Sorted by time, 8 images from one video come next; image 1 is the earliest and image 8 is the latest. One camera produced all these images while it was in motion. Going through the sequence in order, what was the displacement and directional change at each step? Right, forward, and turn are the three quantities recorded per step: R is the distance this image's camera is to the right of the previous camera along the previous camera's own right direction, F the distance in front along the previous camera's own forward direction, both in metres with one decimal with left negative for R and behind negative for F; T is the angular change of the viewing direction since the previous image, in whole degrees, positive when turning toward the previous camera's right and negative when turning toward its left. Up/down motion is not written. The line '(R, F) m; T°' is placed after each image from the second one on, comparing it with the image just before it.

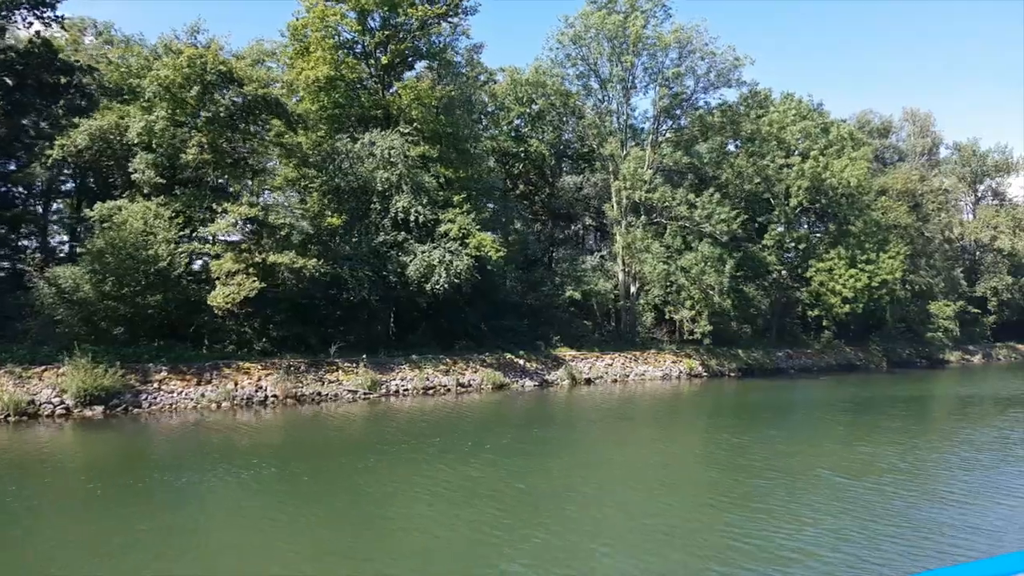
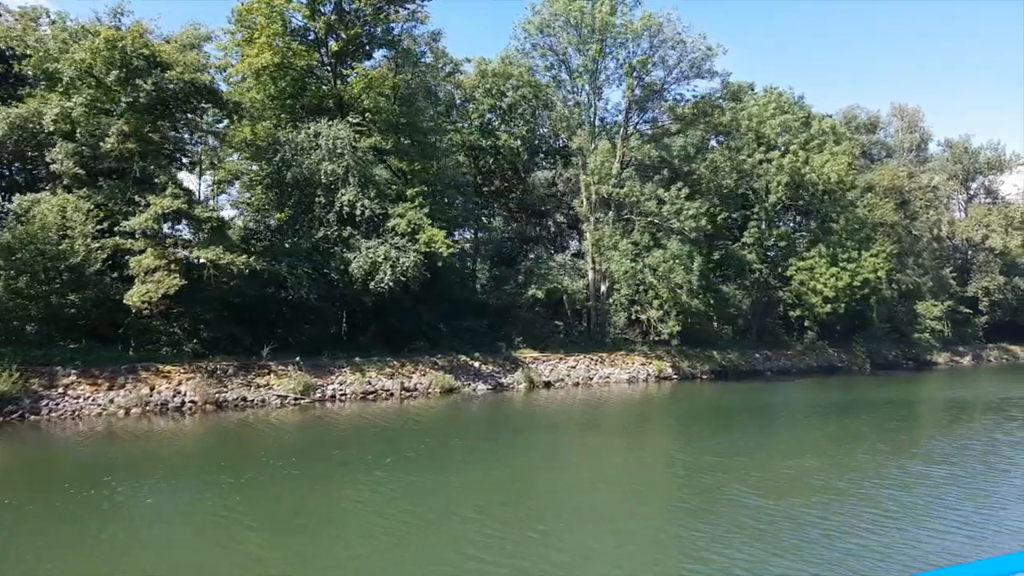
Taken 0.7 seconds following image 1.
(+1.6, +1.5) m; 0°
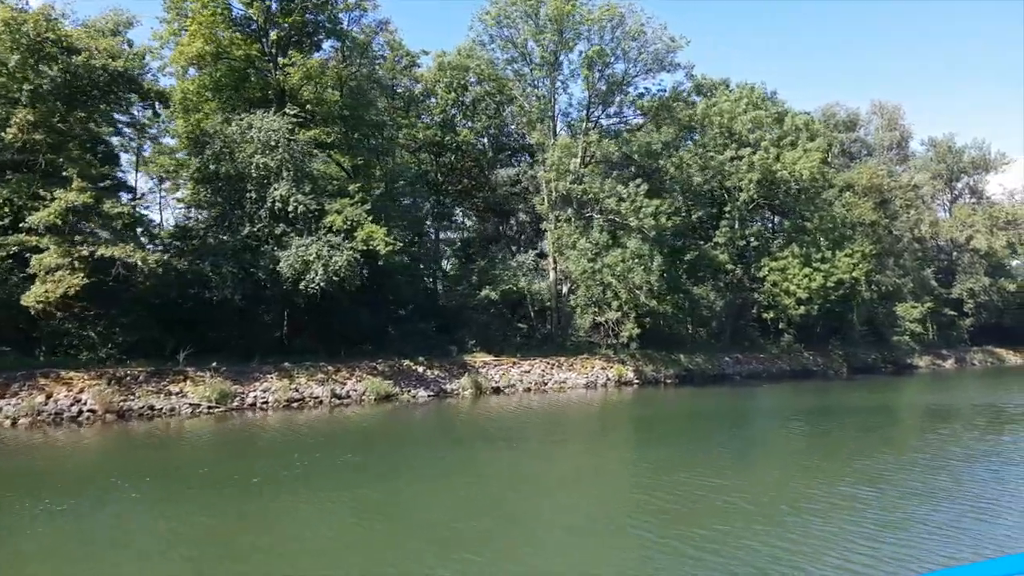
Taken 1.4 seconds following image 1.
(+1.6, +1.4) m; 0°
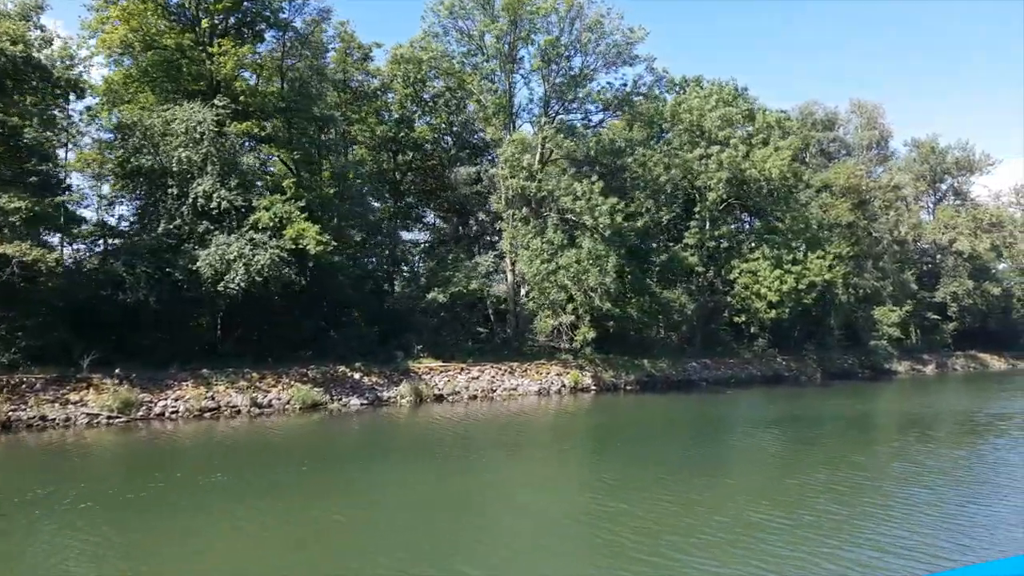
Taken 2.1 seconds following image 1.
(+1.7, +1.4) m; 0°
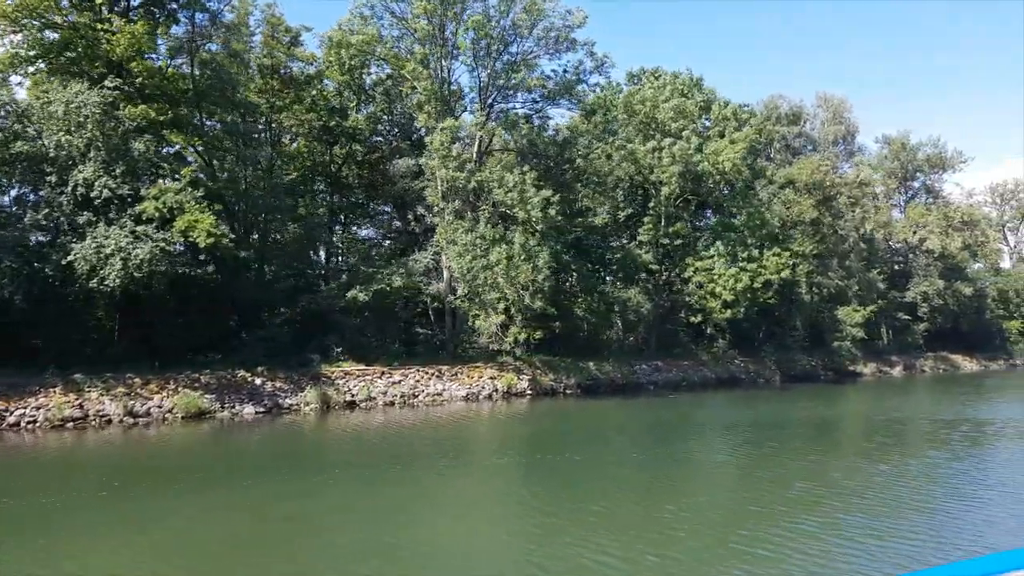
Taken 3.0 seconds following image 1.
(+2.1, +1.9) m; +1°
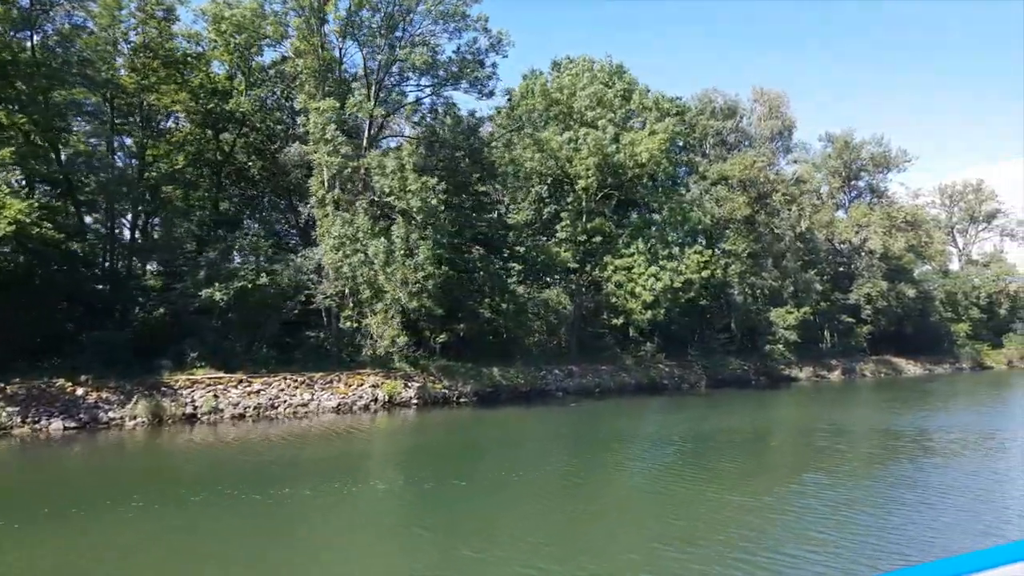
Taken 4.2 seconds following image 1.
(+2.8, +2.5) m; +2°
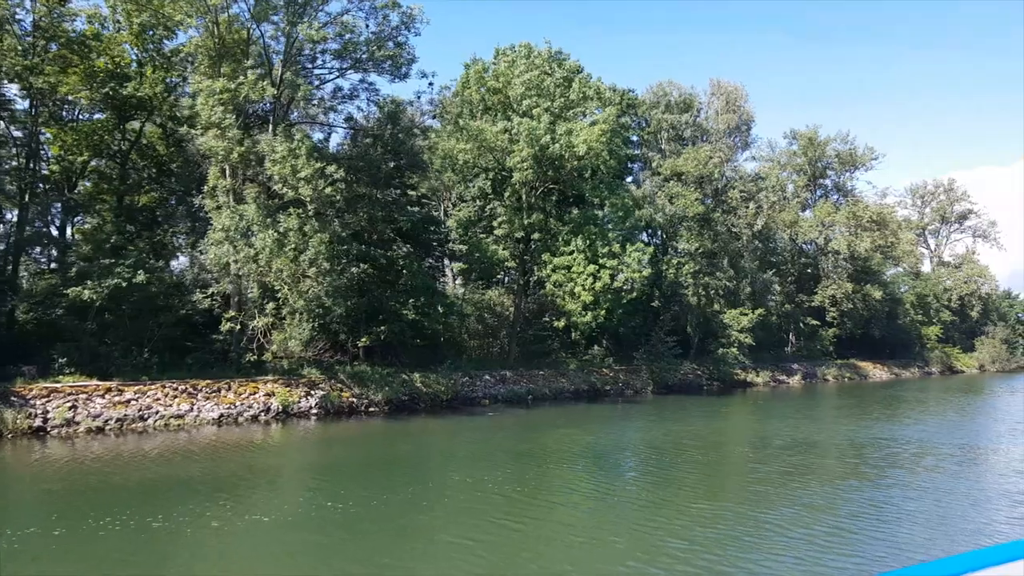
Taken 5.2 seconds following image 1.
(+2.2, +2.2) m; +1°
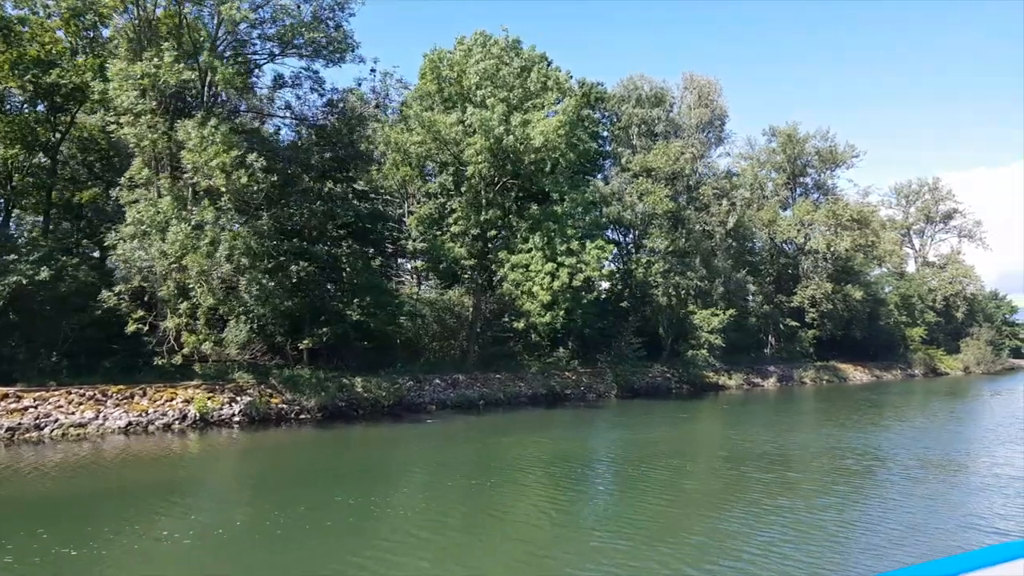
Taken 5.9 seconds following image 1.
(+1.5, +1.5) m; 0°
